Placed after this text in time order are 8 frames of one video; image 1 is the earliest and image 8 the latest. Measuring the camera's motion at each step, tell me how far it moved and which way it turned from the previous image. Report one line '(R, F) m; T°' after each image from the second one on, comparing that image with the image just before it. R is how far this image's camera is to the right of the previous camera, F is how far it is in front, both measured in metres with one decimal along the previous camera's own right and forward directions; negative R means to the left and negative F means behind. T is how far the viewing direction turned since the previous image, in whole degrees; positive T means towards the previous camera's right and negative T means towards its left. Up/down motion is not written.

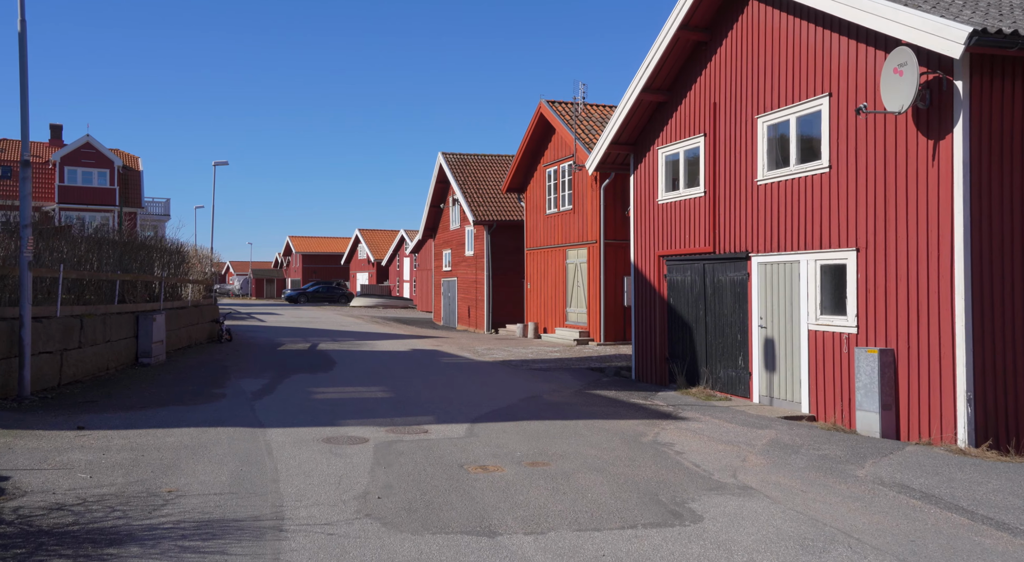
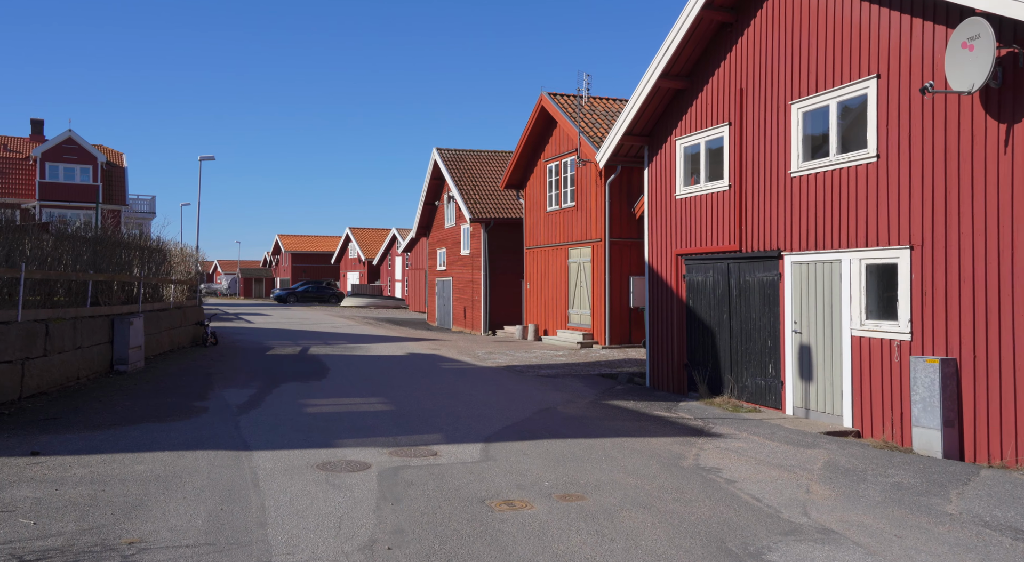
(-0.3, +1.1) m; +1°
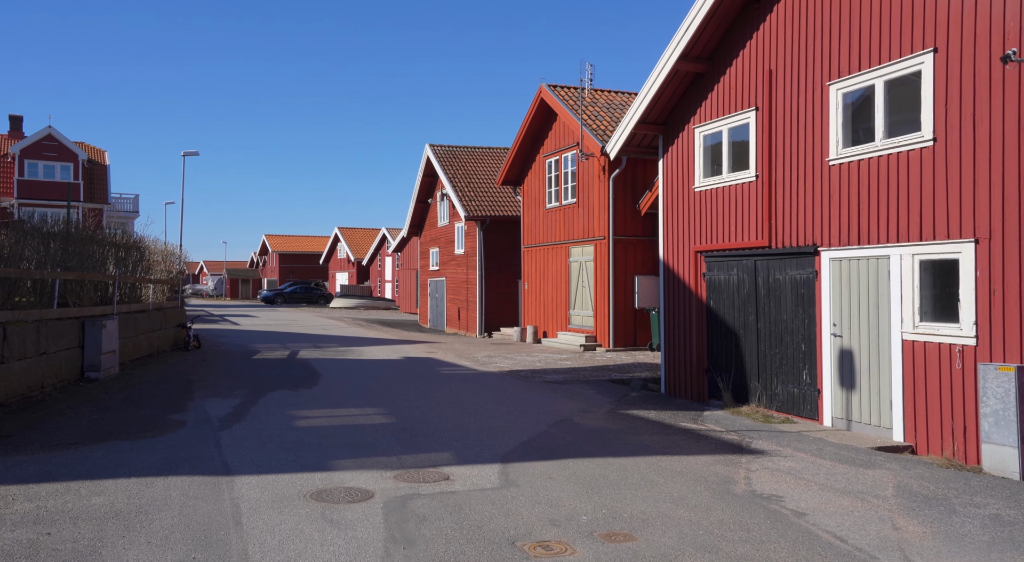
(-0.3, +1.1) m; +1°
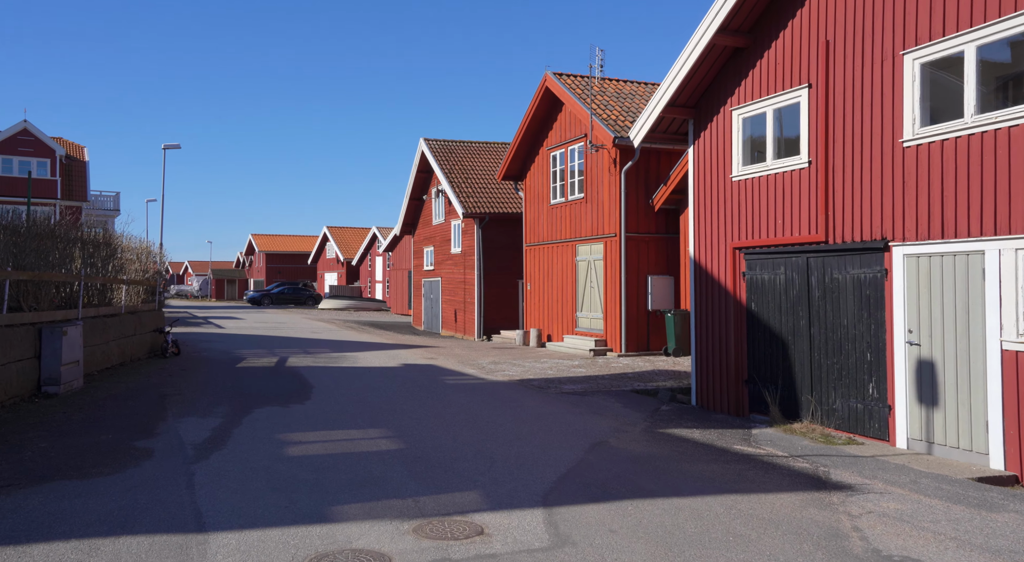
(-0.4, +1.4) m; +1°
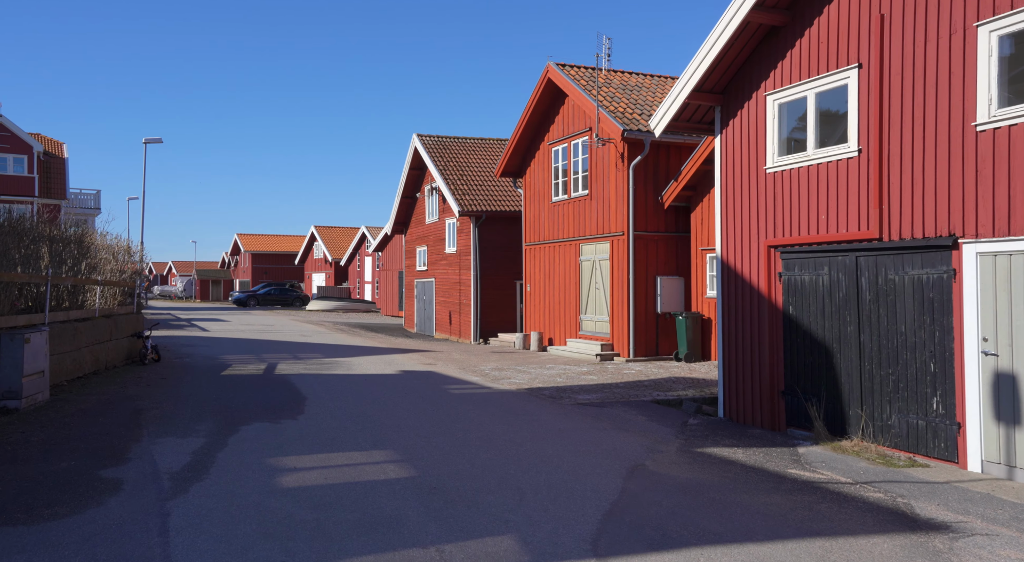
(-0.3, +1.1) m; +1°
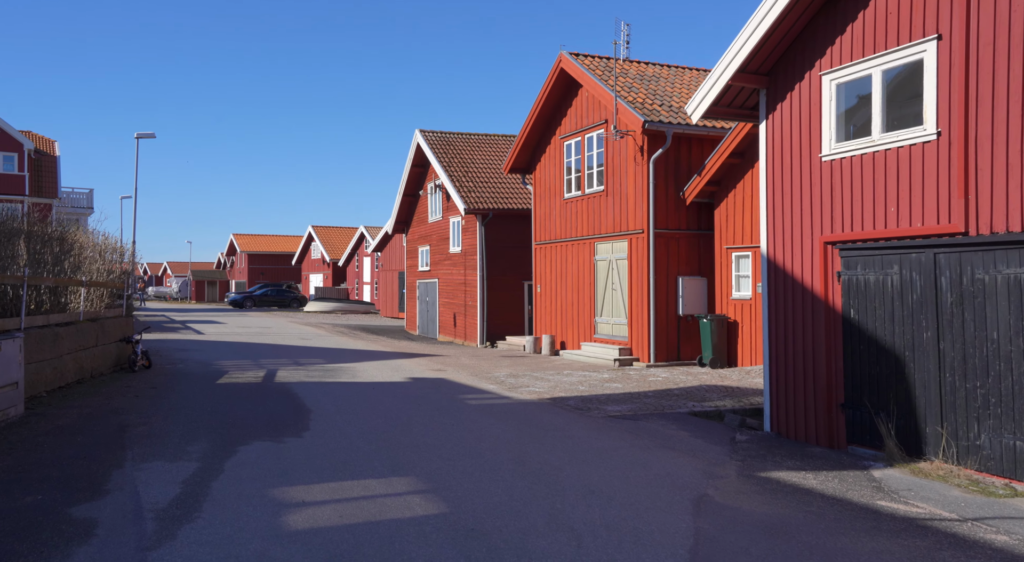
(-0.4, +1.1) m; 0°
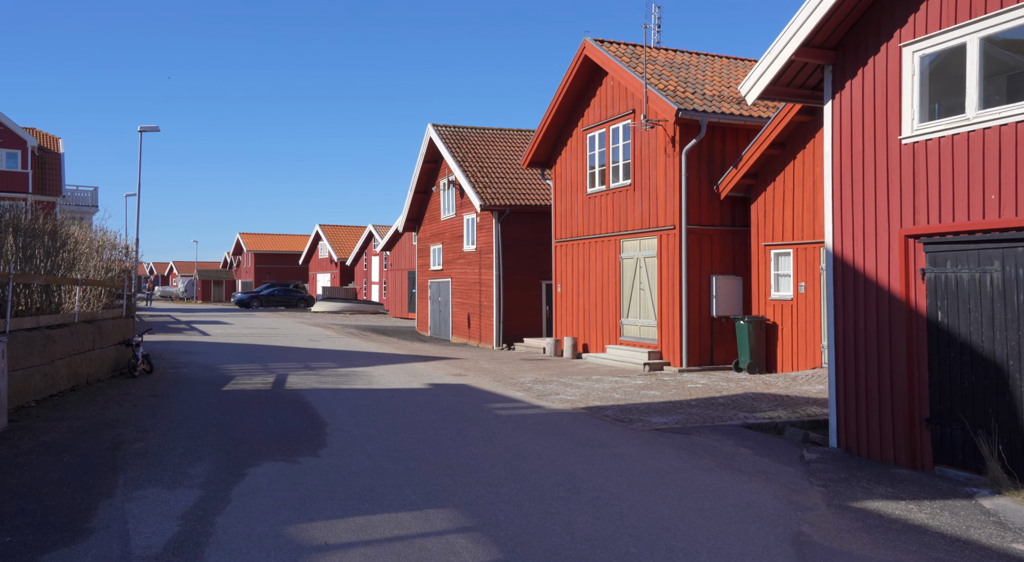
(-0.4, +1.1) m; 0°
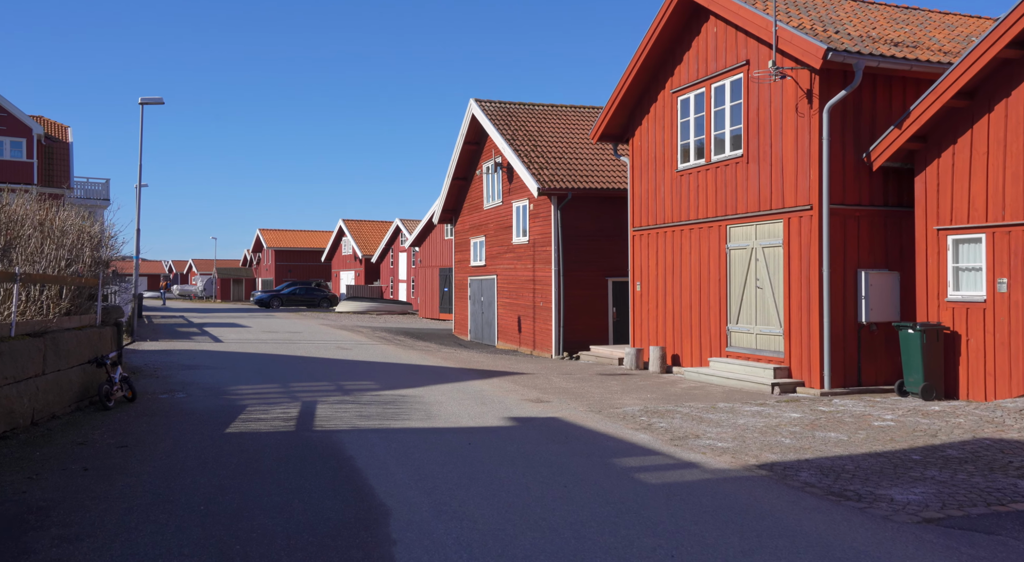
(-1.1, +3.9) m; -1°
